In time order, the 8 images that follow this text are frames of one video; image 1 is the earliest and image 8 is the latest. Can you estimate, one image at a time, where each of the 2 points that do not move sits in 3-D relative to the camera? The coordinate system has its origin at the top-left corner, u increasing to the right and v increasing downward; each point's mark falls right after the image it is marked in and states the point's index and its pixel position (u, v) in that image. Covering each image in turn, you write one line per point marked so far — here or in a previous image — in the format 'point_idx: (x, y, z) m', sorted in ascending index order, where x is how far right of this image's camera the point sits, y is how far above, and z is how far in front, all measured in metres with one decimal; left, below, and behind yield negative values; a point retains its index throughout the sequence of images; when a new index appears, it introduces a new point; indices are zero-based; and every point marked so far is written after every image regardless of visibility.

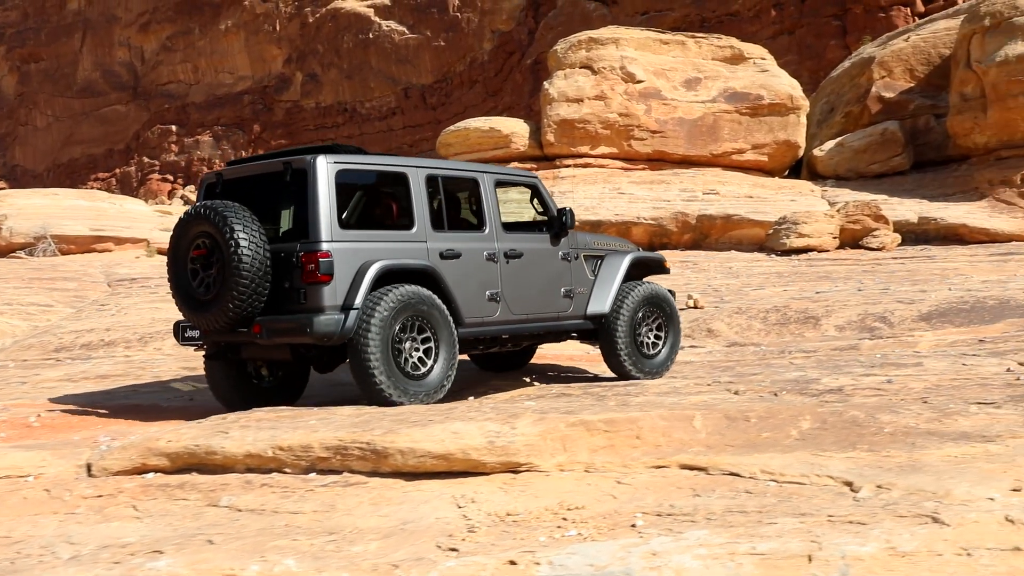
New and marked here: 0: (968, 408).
0: (+2.3, -0.6, +5.3) m
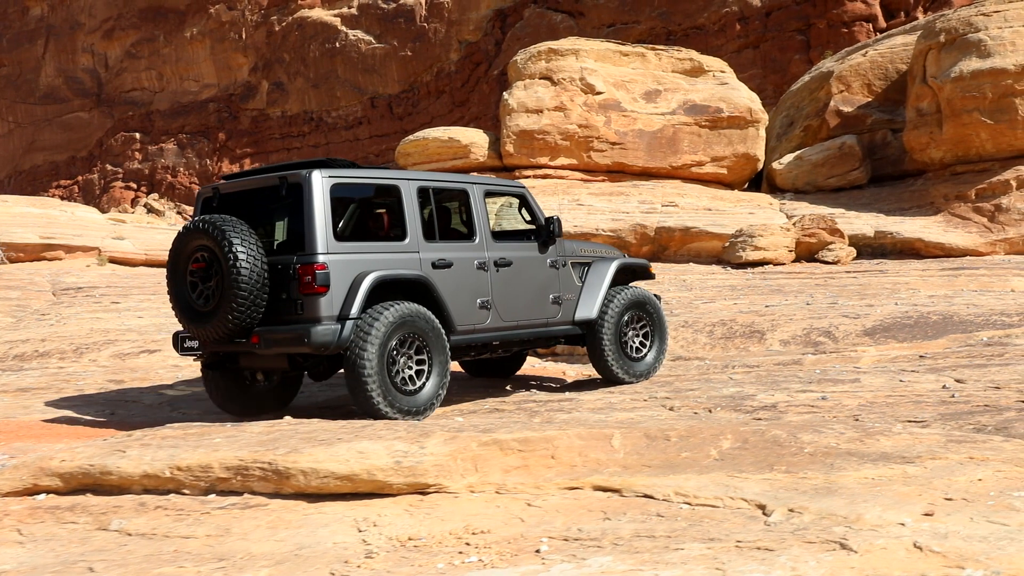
0: (+1.9, -0.7, +5.2) m
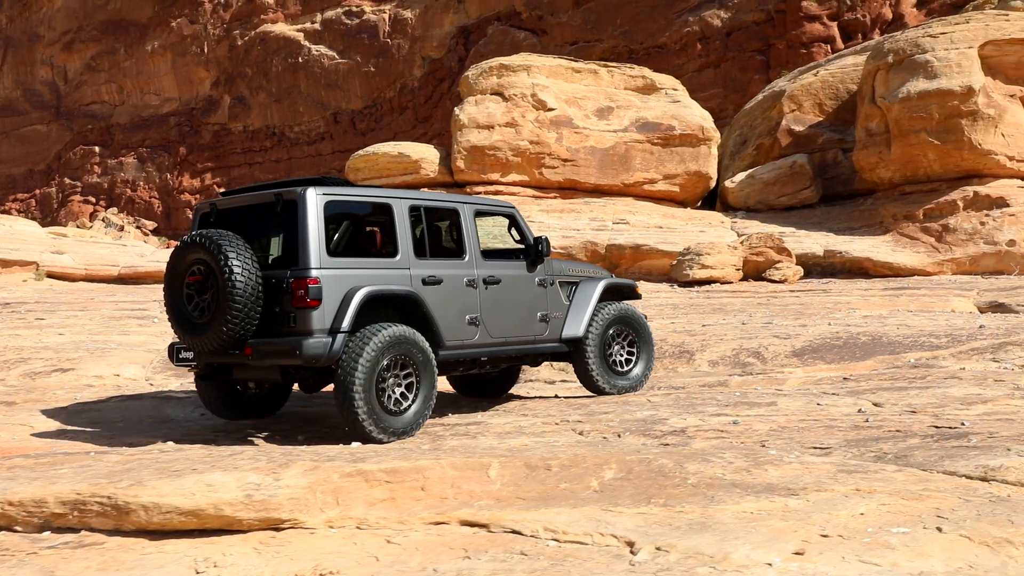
0: (+1.3, -0.8, +5.0) m
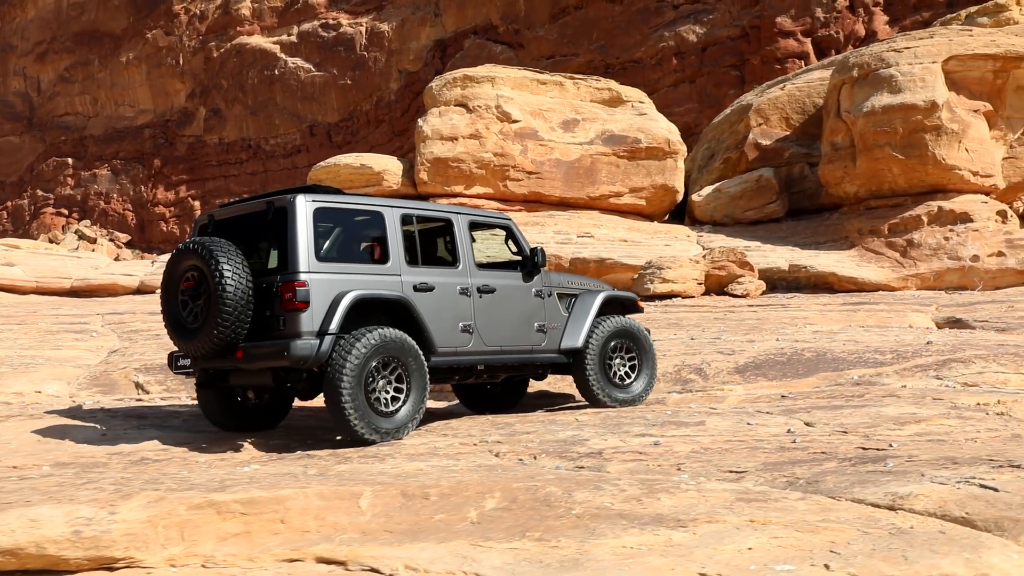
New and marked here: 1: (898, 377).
0: (+0.8, -0.9, +4.7) m
1: (+3.2, -0.7, +8.4) m
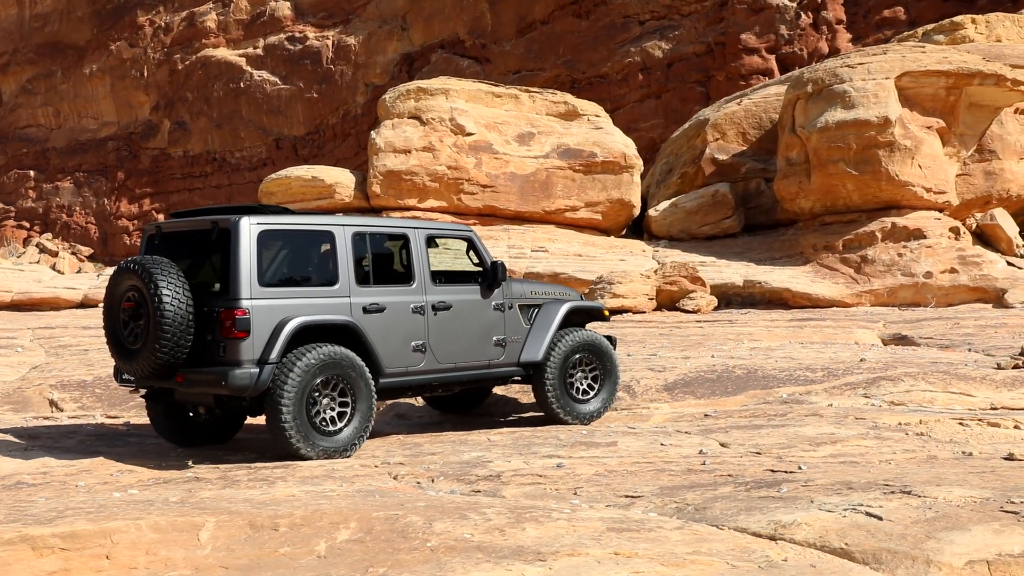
0: (+0.2, -0.9, +4.4) m
1: (+2.5, -0.9, +8.2) m
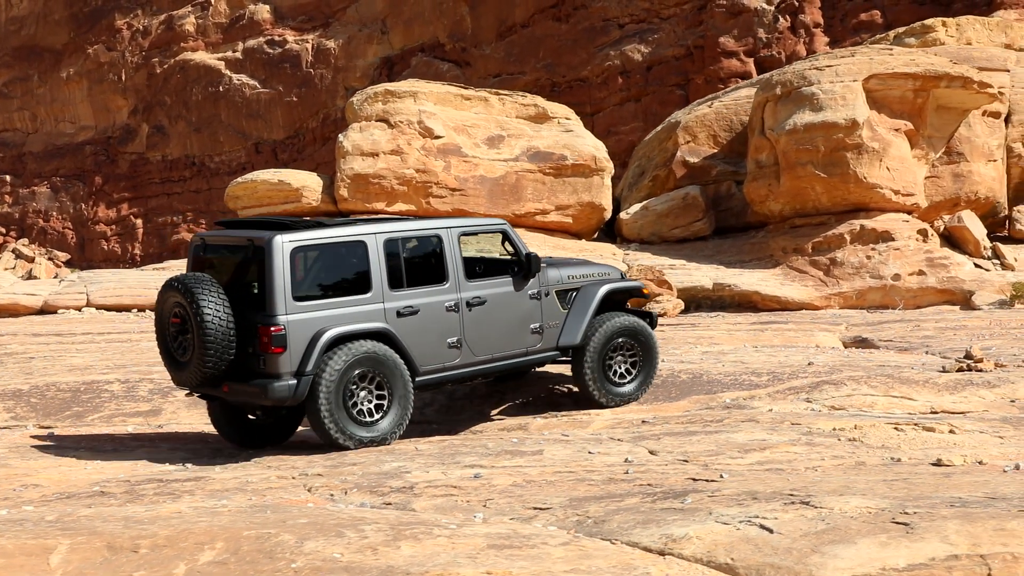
0: (-0.2, -1.0, +4.2) m
1: (+2.0, -0.9, +8.1) m
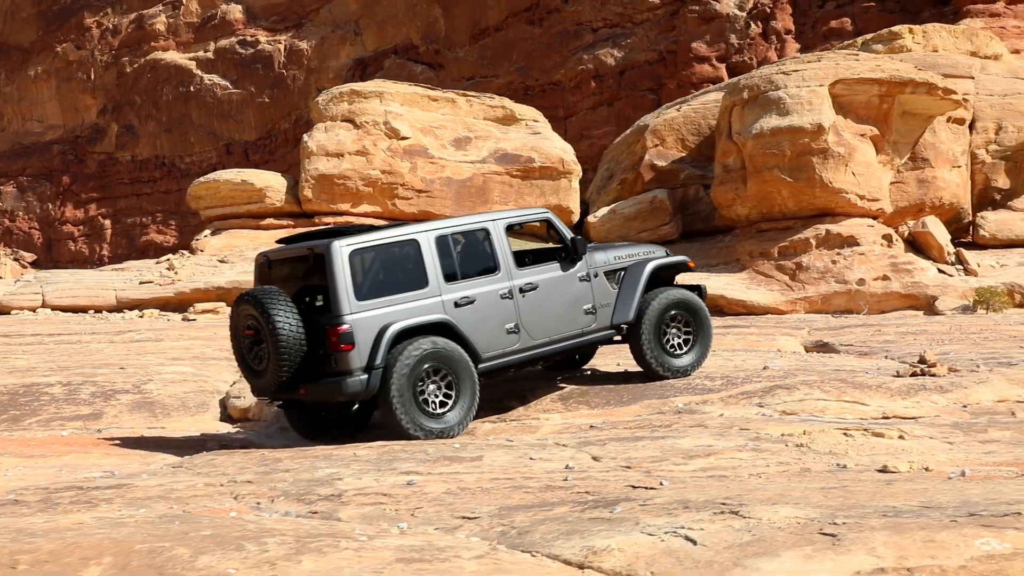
0: (-0.5, -1.0, +4.0) m
1: (+1.6, -0.9, +7.9) m
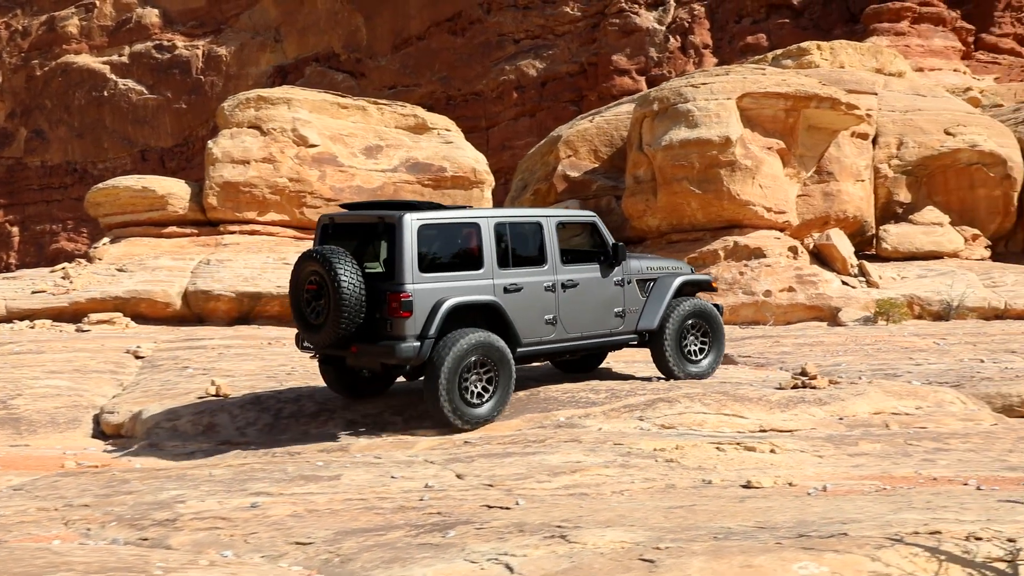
0: (-1.2, -1.0, +3.7) m
1: (+0.7, -1.0, +7.8) m
